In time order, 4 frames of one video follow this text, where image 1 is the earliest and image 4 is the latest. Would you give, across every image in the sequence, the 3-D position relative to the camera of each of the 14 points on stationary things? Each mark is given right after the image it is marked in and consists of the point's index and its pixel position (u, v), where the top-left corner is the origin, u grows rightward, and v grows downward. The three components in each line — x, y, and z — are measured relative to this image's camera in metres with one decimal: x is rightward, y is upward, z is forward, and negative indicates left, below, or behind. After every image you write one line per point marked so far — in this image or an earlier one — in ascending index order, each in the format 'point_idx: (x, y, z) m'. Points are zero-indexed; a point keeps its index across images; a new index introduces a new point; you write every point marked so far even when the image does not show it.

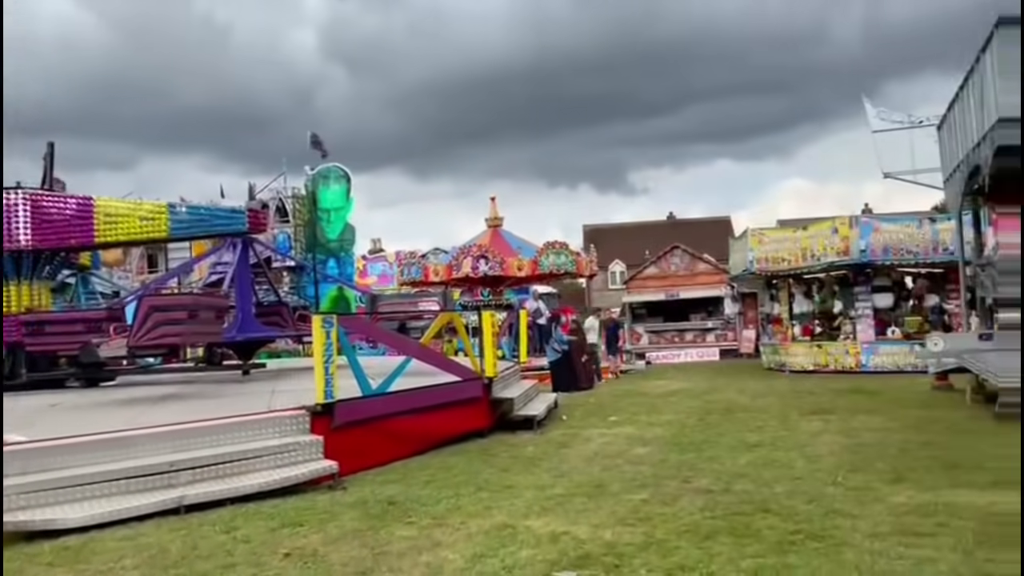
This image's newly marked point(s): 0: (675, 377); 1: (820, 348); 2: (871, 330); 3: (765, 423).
0: (+3.7, -2.0, +18.8) m
1: (+6.6, -1.3, +17.6) m
2: (+7.6, -0.9, +17.4) m
3: (+3.3, -1.8, +10.6) m
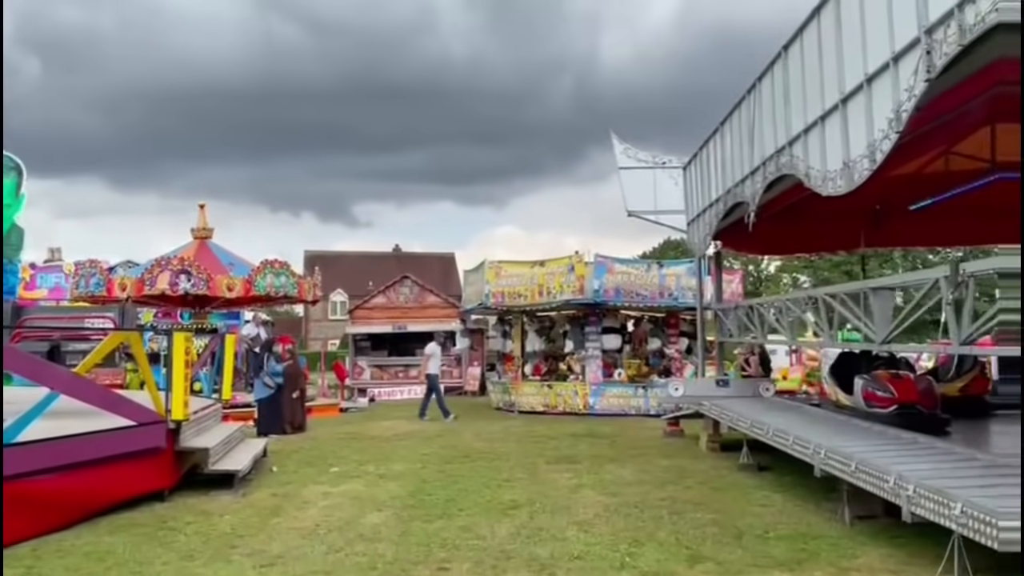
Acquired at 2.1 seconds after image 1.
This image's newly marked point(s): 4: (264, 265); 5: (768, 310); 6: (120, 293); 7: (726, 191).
0: (-2.3, -2.7, +17.1) m
1: (+0.8, -2.1, +17.0) m
2: (+1.8, -1.7, +17.1) m
3: (0.0, -2.1, +9.3) m
4: (-5.6, +0.5, +18.4) m
5: (+3.2, -0.3, +9.9) m
6: (-8.5, -0.1, +17.8) m
7: (+2.5, +1.1, +9.5) m
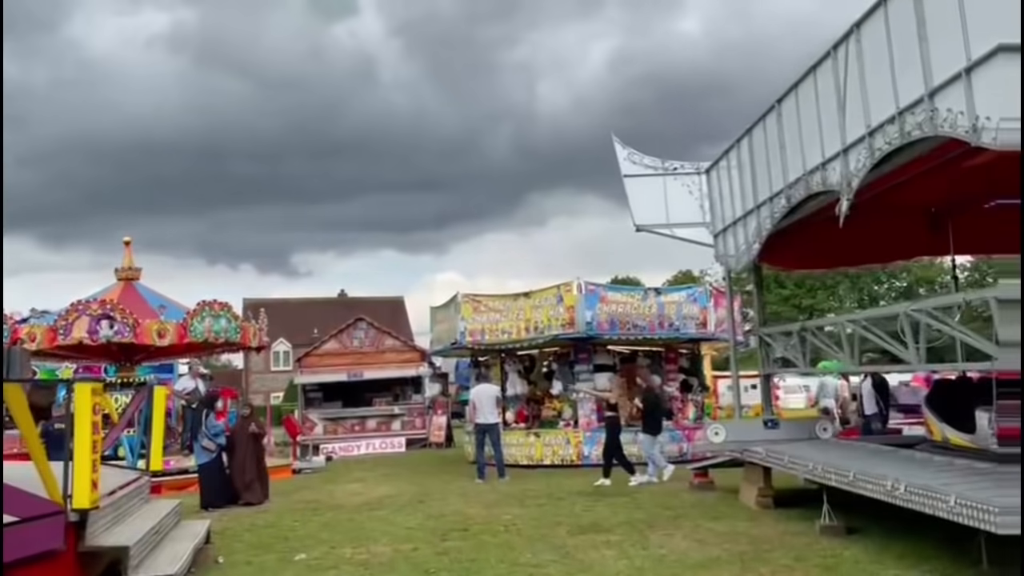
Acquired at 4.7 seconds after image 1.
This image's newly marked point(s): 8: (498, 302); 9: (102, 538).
0: (-2.6, -3.4, +14.7) m
1: (+0.5, -2.7, +14.9) m
2: (+1.5, -2.3, +15.1) m
3: (+0.2, -2.3, +7.1) m
4: (-6.0, -0.3, +15.9) m
5: (+3.3, -0.4, +8.0) m
6: (-8.9, -1.0, +15.0) m
7: (+2.6, +1.0, +7.7) m
8: (-0.3, -0.3, +15.6) m
9: (-3.0, -1.9, +6.1) m
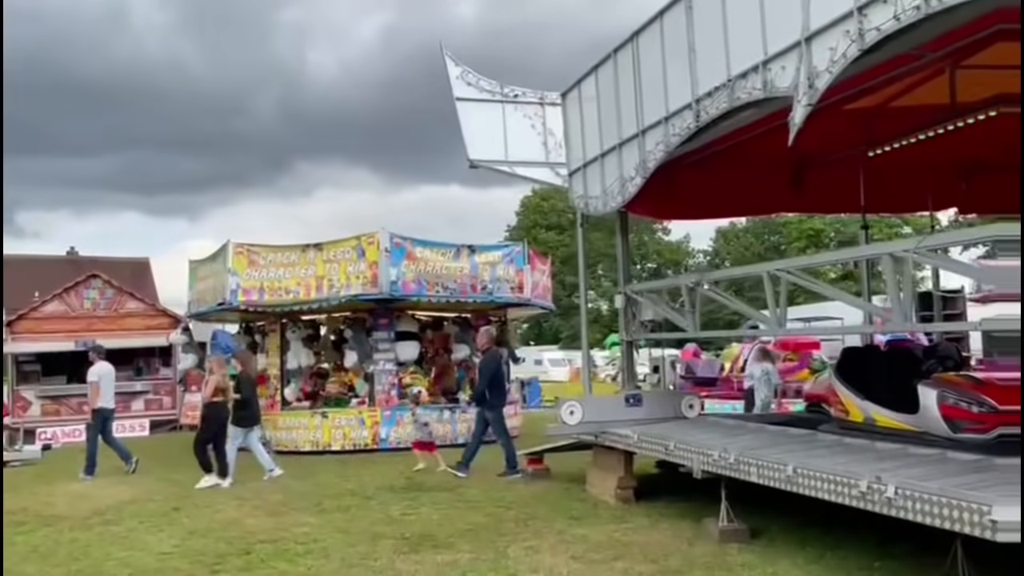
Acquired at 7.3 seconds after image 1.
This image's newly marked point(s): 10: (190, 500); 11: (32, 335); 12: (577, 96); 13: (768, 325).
0: (-5.7, -2.6, +11.4) m
1: (-2.8, -2.0, +12.4) m
2: (-1.9, -1.6, +12.9) m
3: (-0.8, -1.9, +4.9) m
4: (-9.3, +0.6, +11.5) m
5: (+1.9, 0.0, +6.6) m
6: (-11.8, 0.0, +9.9) m
7: (+1.4, +1.4, +6.0) m
8: (-3.7, +0.5, +12.8) m
9: (-3.7, -1.3, +3.0) m
10: (-3.4, -2.2, +8.6) m
11: (-10.1, -0.9, +17.3) m
12: (+0.6, +2.0, +8.7) m
13: (+1.8, -0.3, +6.7) m
